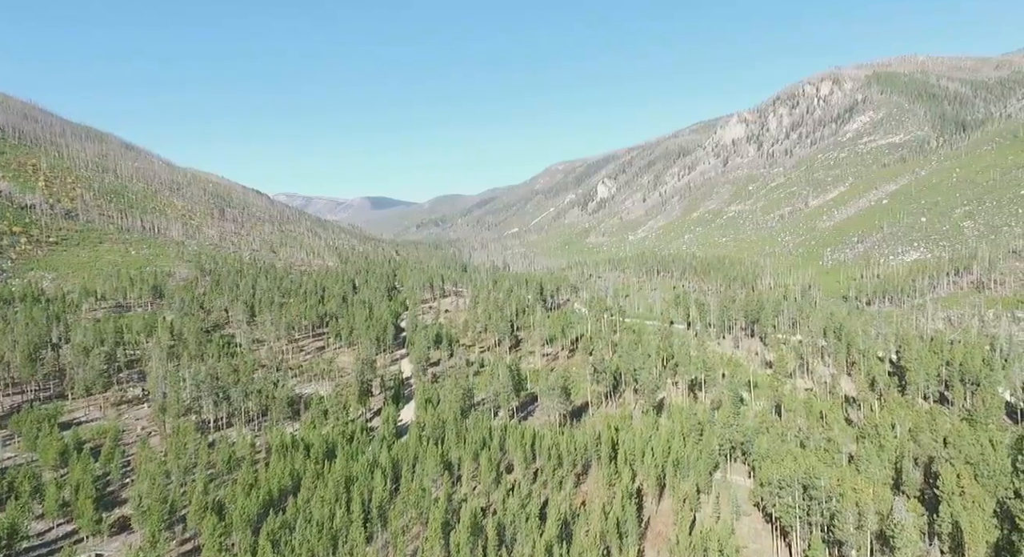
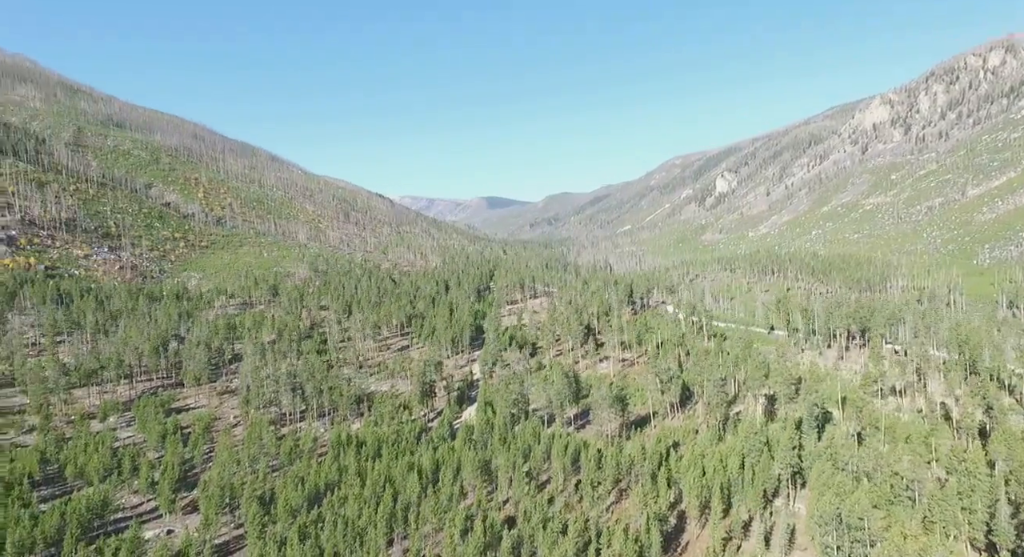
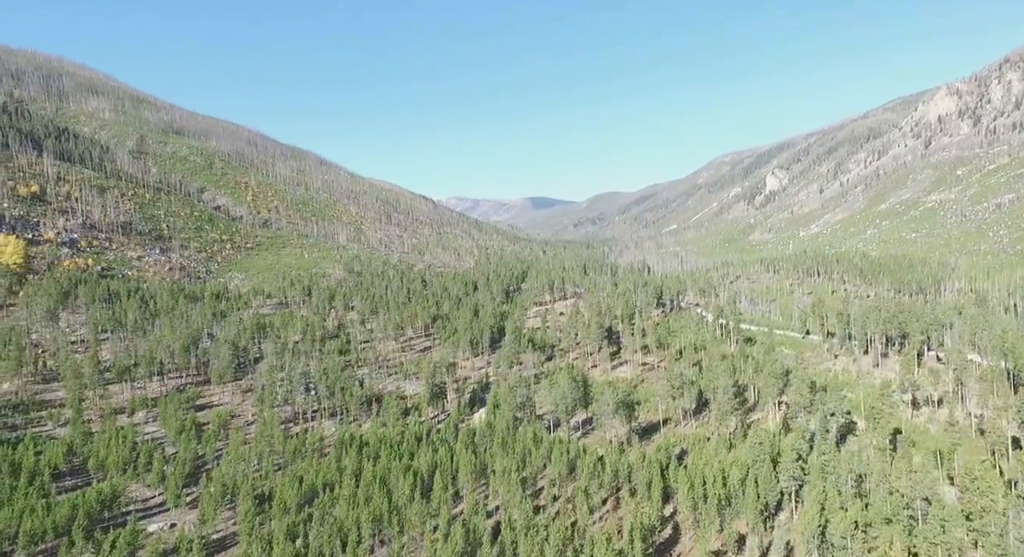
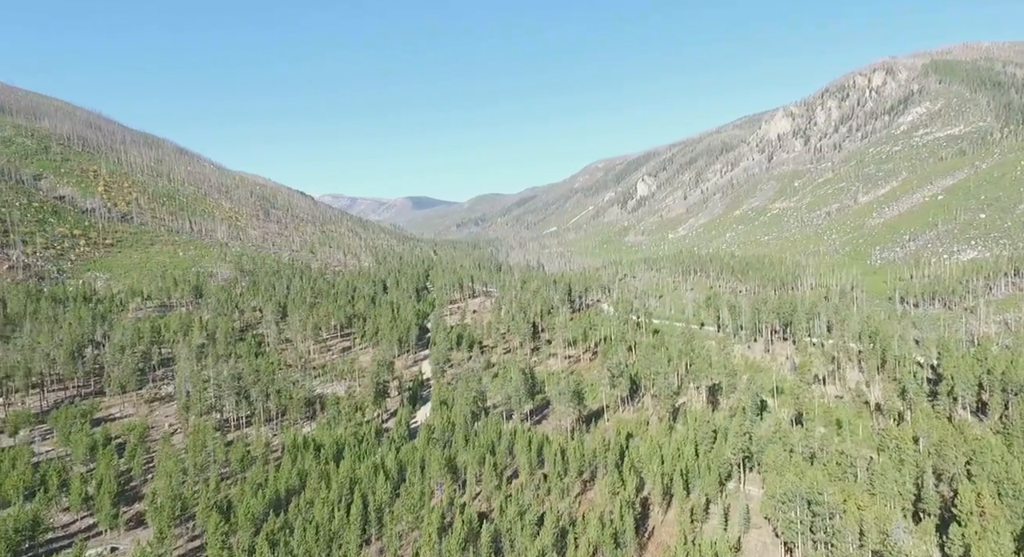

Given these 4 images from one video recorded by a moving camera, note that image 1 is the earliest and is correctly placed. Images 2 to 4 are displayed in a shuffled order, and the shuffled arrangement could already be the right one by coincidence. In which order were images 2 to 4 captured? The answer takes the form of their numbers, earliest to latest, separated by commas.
4, 2, 3
